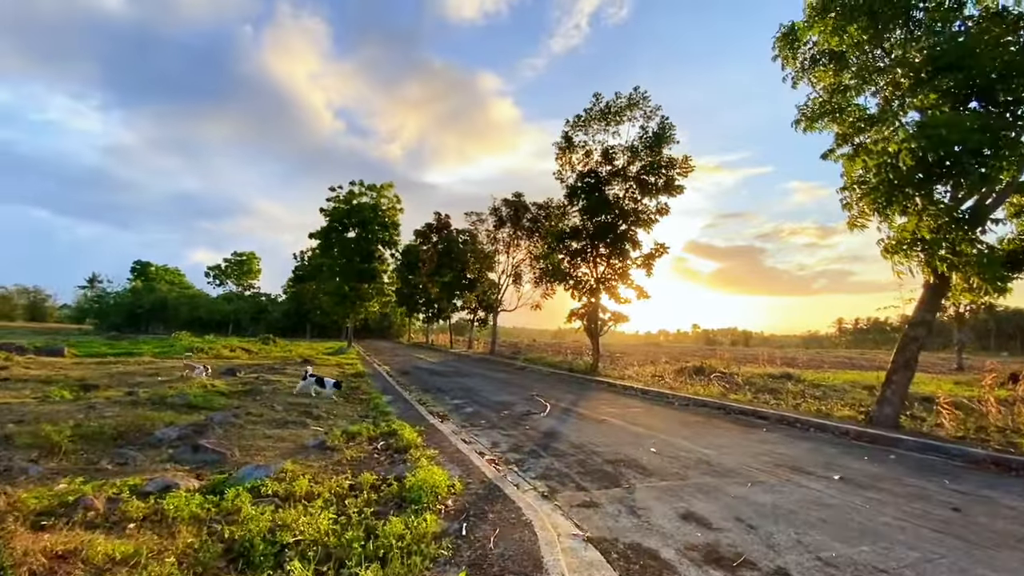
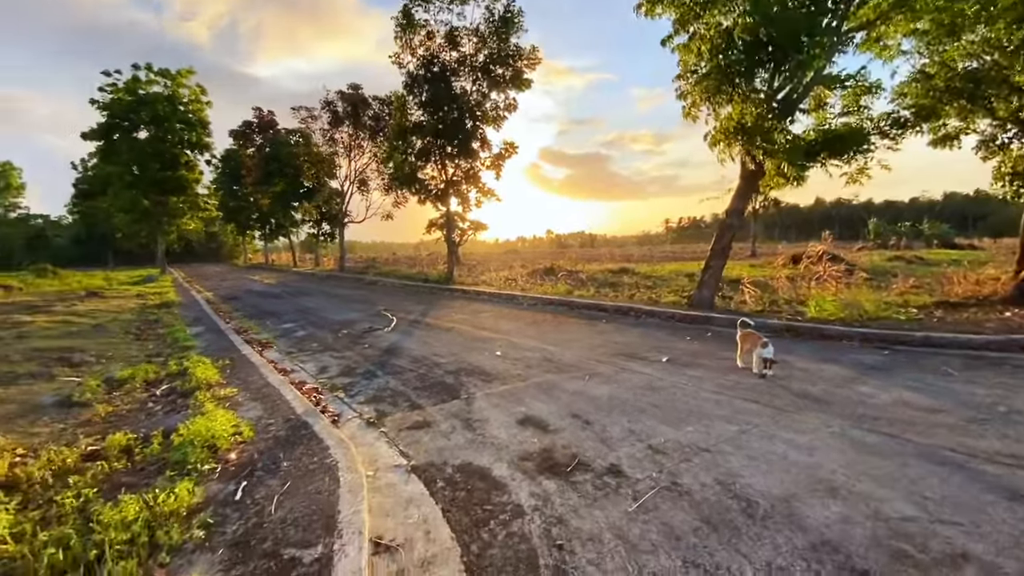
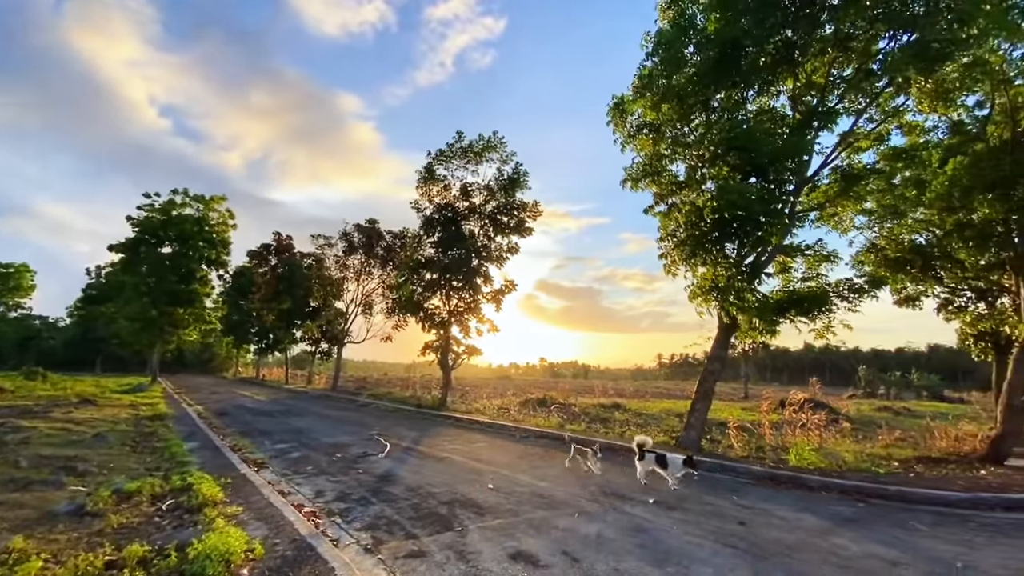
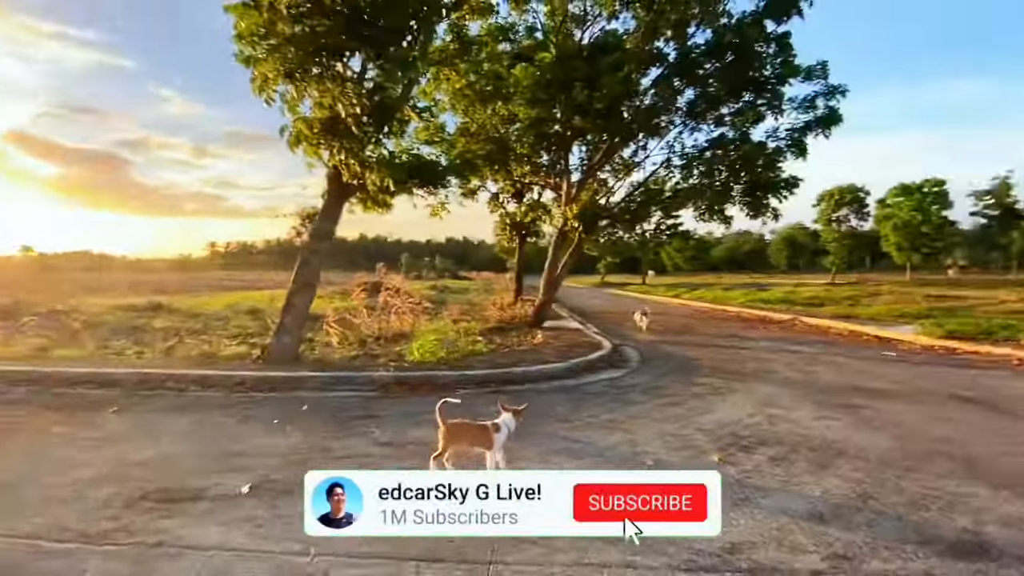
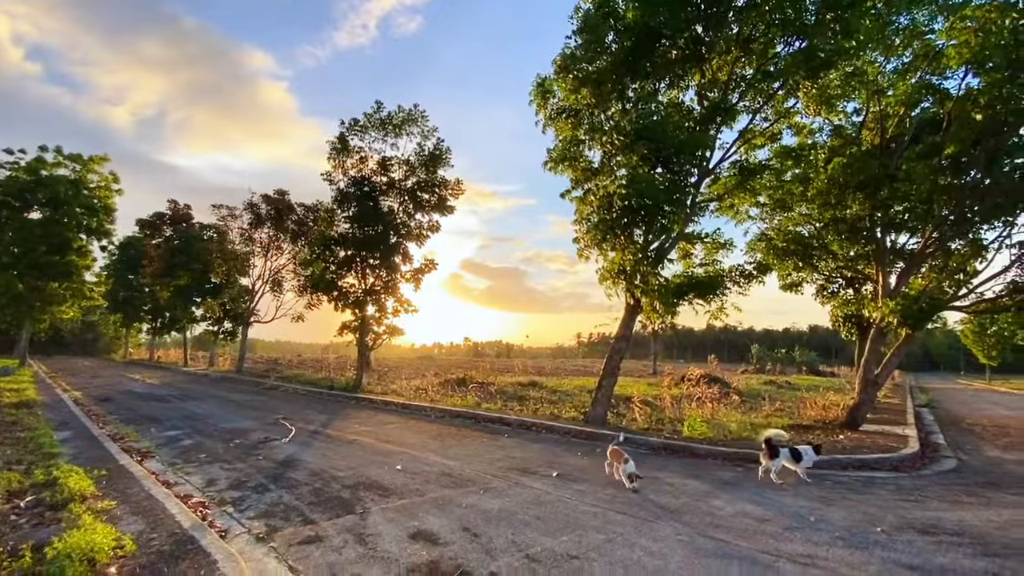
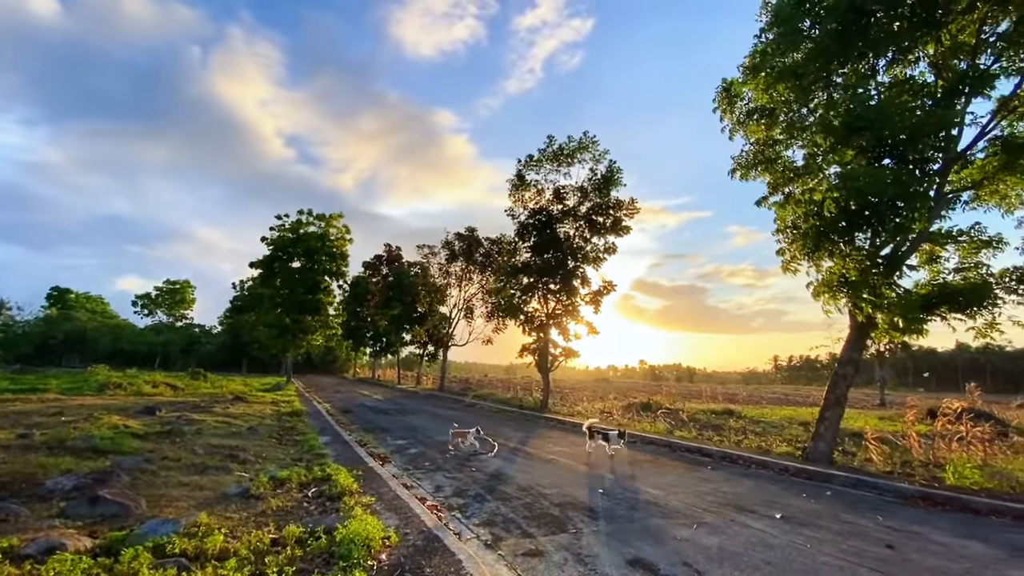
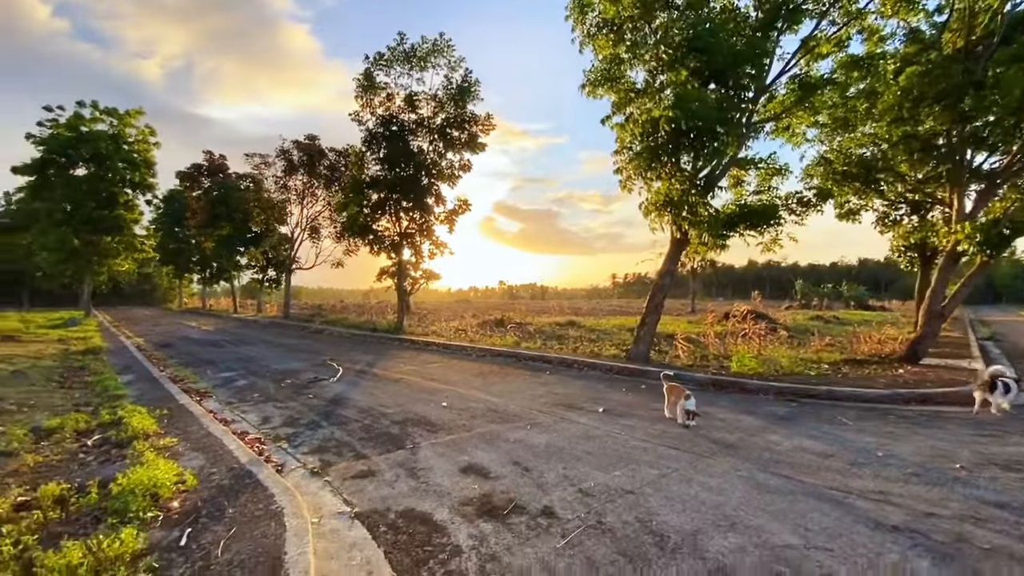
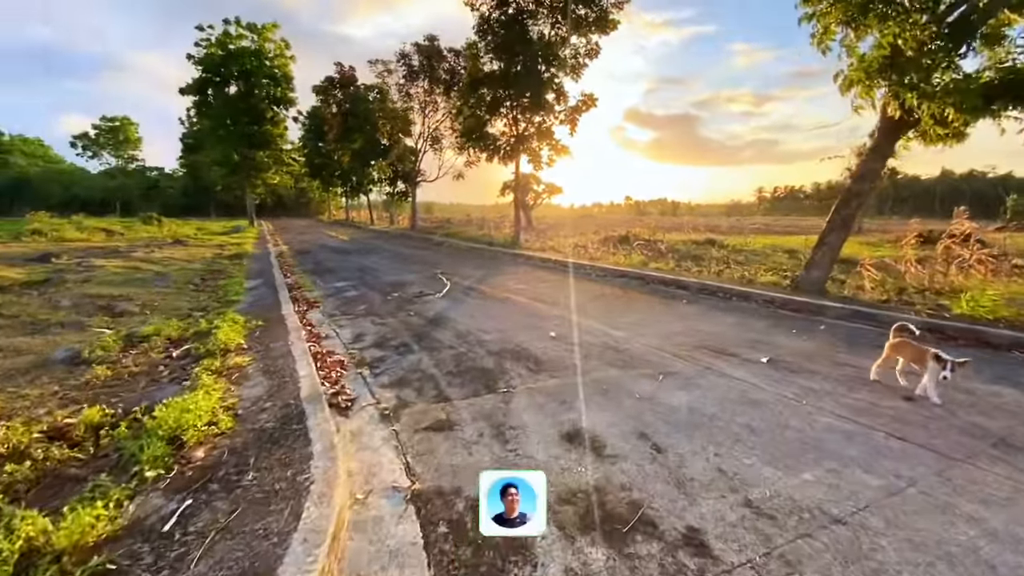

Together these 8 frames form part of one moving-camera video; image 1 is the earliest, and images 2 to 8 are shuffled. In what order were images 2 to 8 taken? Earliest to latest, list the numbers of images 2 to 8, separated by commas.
6, 3, 5, 7, 2, 8, 4
